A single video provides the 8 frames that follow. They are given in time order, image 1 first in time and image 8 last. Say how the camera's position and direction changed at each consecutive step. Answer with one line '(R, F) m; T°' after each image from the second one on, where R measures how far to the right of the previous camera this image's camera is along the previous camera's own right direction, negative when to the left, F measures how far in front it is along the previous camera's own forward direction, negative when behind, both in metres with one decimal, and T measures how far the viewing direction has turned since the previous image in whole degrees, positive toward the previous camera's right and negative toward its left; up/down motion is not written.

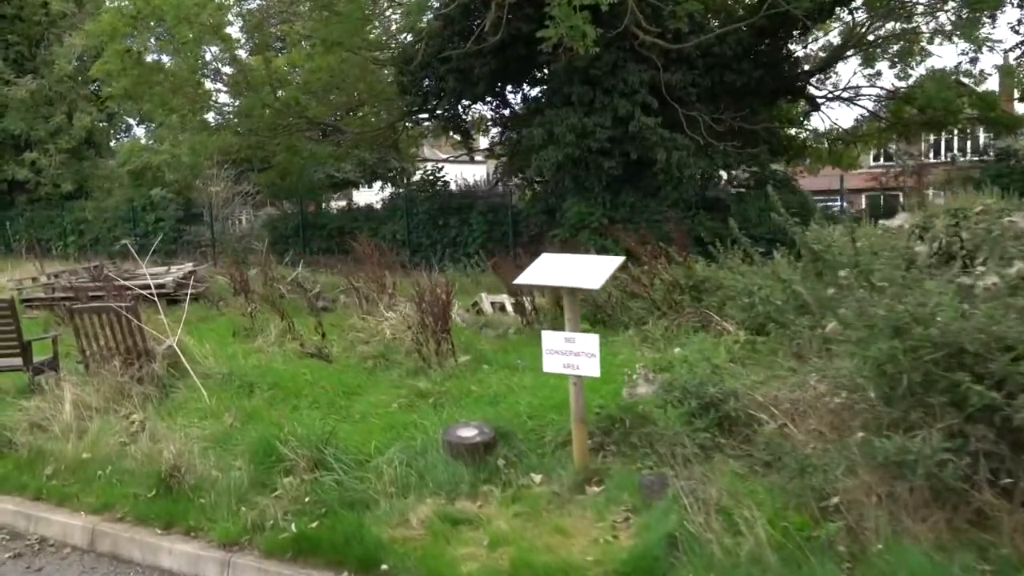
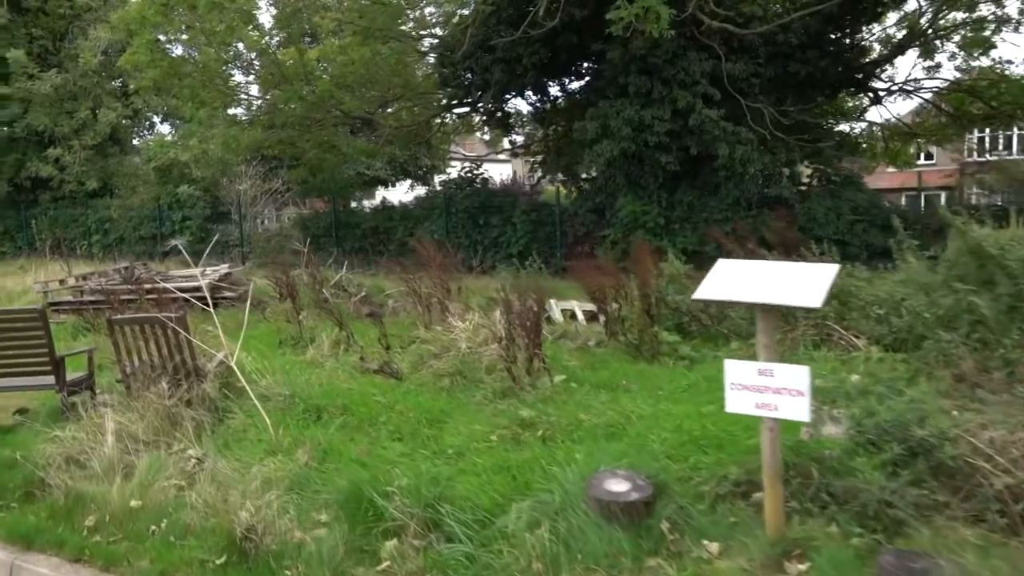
(-0.7, +1.0) m; -1°
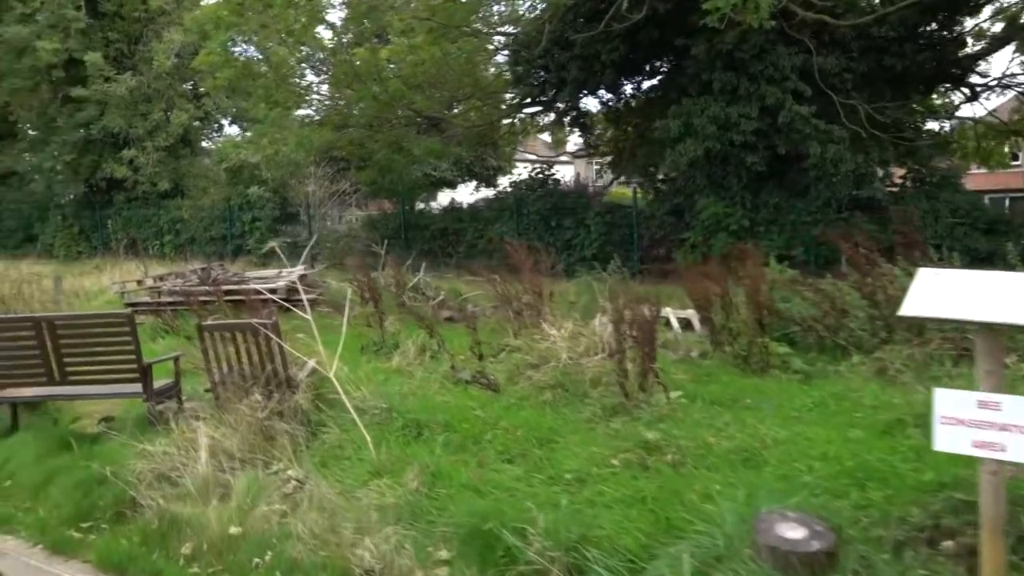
(-0.4, +0.5) m; -4°
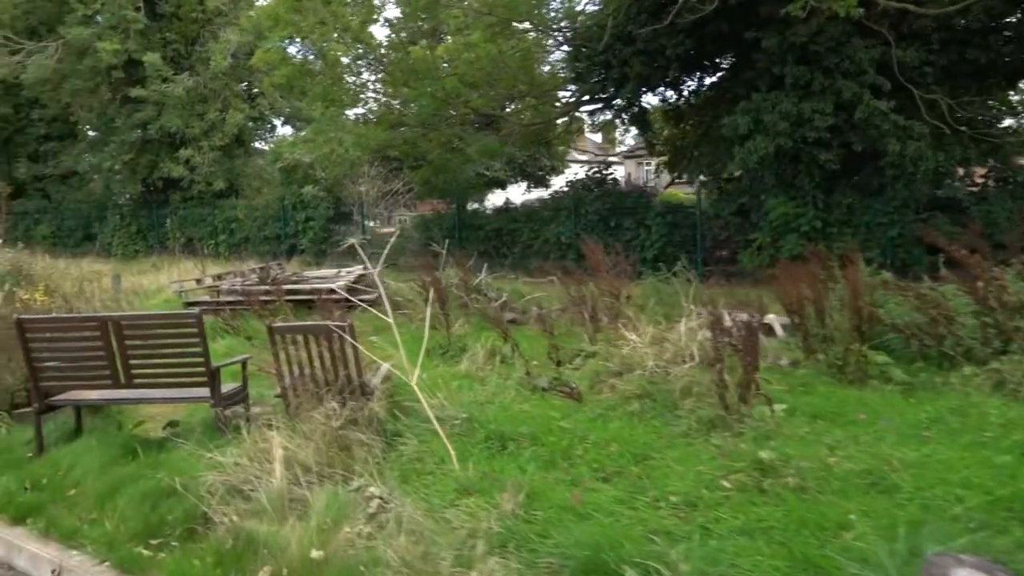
(-0.3, +0.4) m; -3°
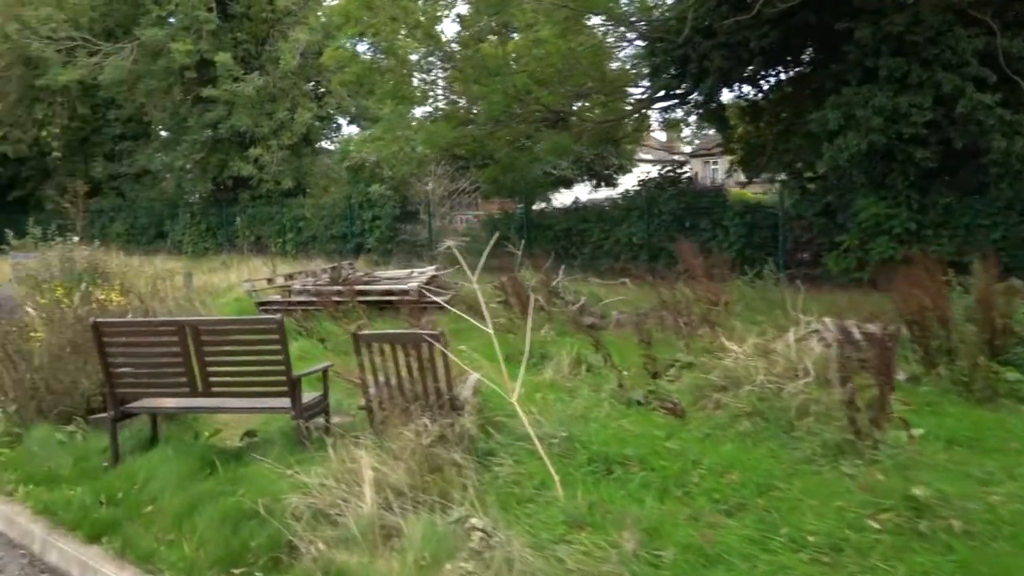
(-0.3, +0.4) m; -4°
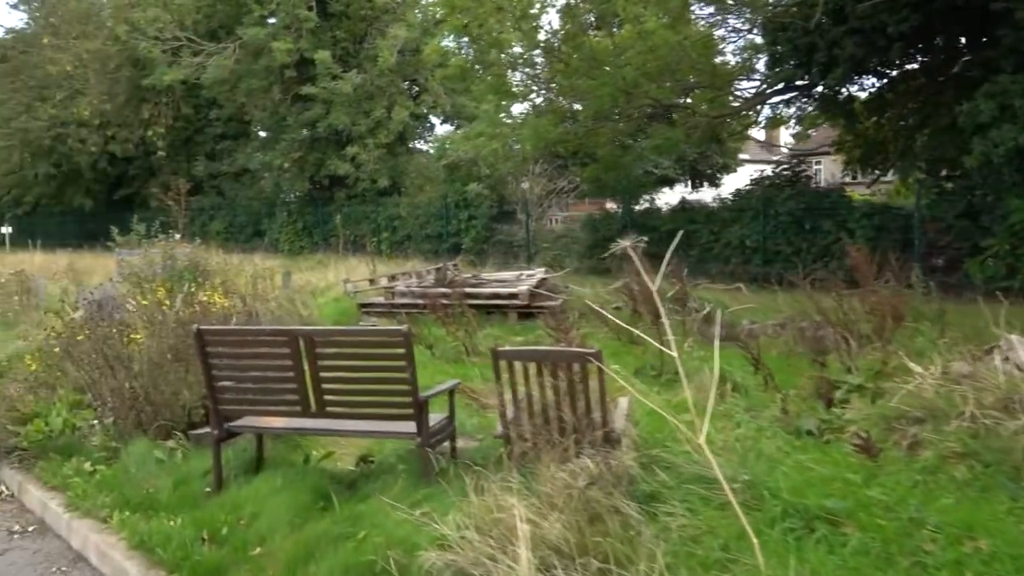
(-0.4, +0.8) m; -6°
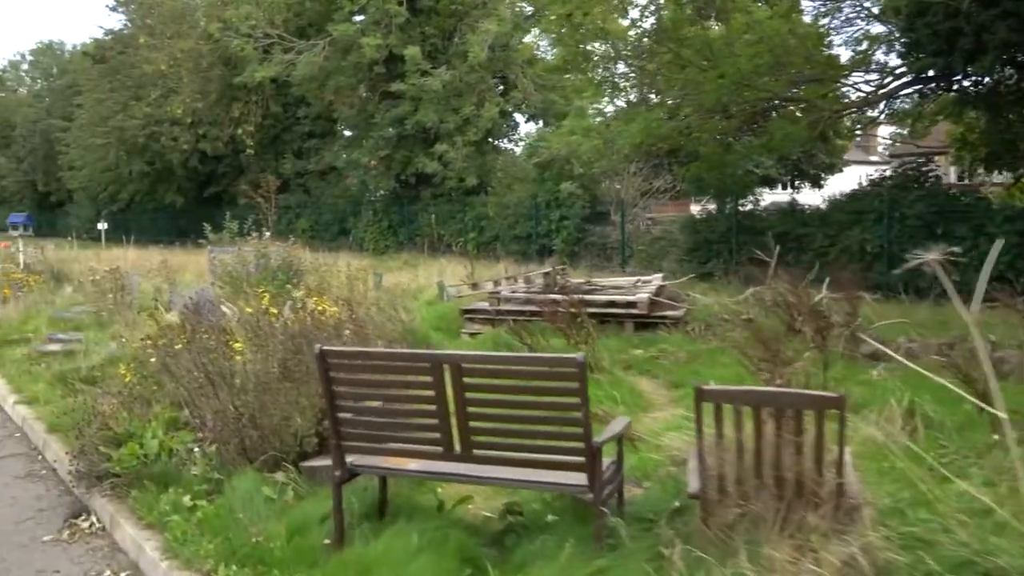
(-0.5, +0.9) m; -5°
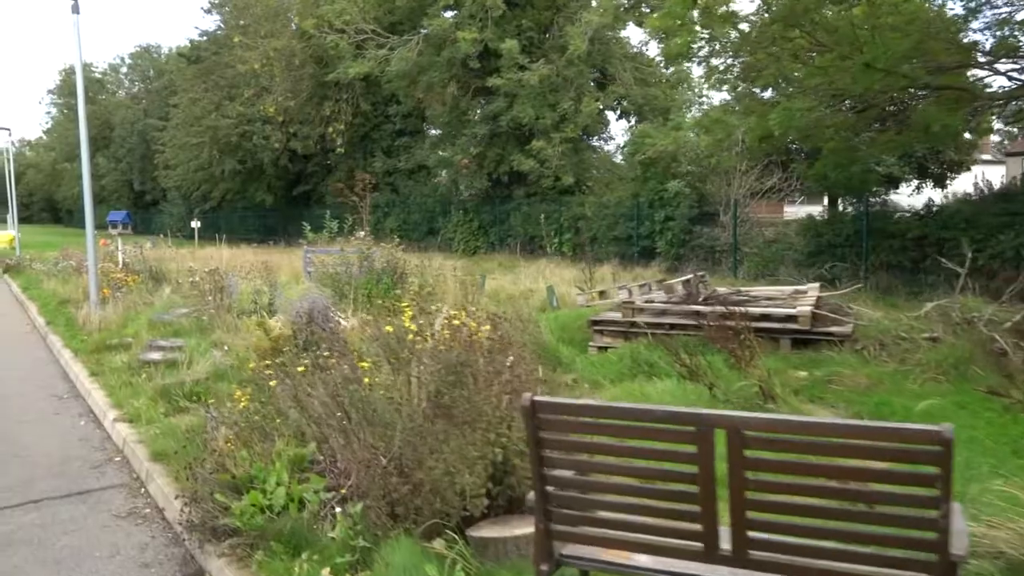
(-0.7, +1.1) m; -5°
